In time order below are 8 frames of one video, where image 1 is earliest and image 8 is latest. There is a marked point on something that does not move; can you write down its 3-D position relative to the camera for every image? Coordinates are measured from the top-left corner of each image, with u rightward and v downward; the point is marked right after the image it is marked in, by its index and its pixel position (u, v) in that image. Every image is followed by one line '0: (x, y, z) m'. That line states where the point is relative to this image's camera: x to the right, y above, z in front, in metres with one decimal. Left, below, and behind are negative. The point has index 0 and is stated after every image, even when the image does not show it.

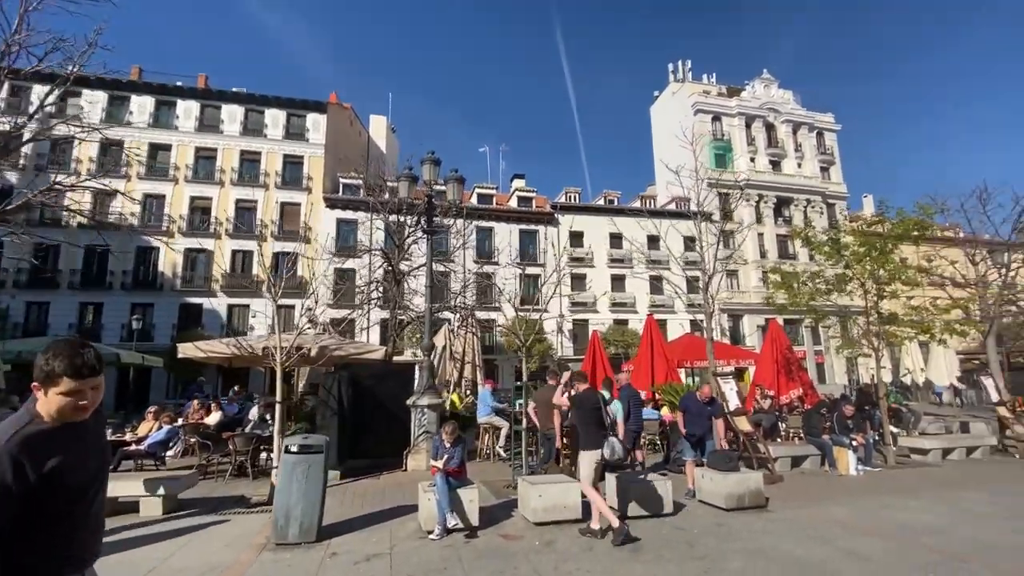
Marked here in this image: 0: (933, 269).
0: (+11.9, +0.5, +13.7) m
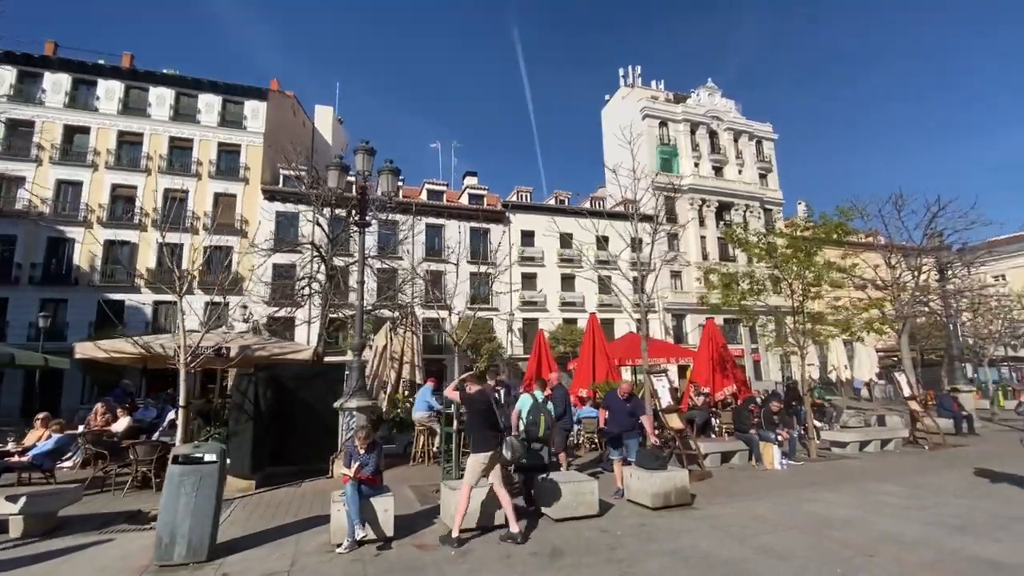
0: (+10.3, +0.5, +14.5) m
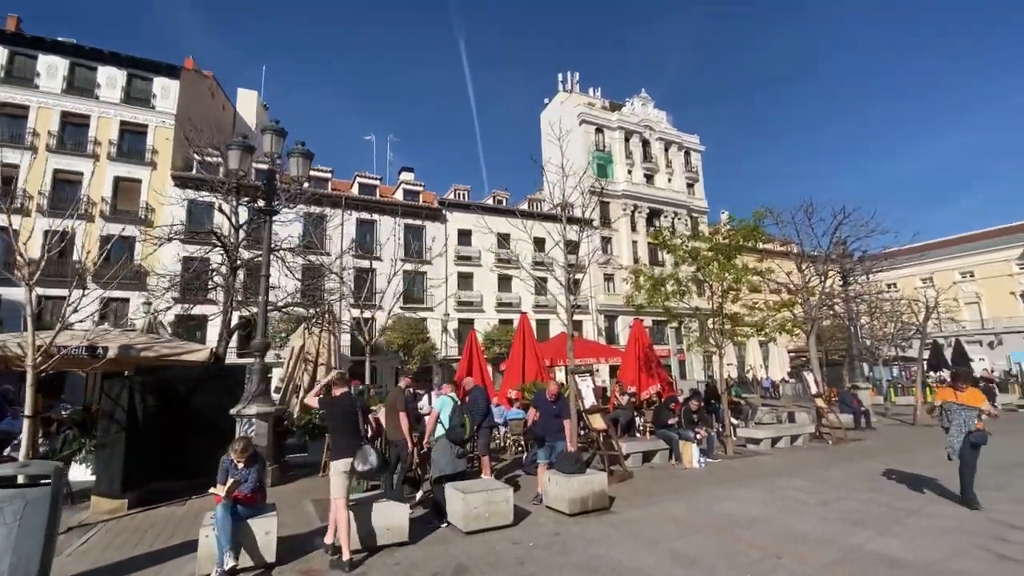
0: (+8.2, +0.4, +15.3) m
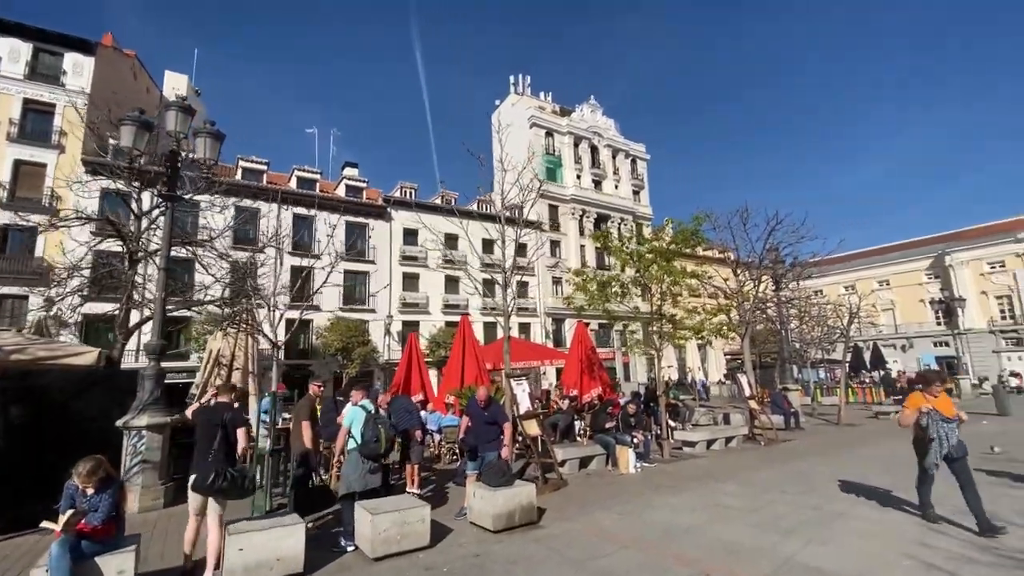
0: (+6.3, +0.2, +15.6) m
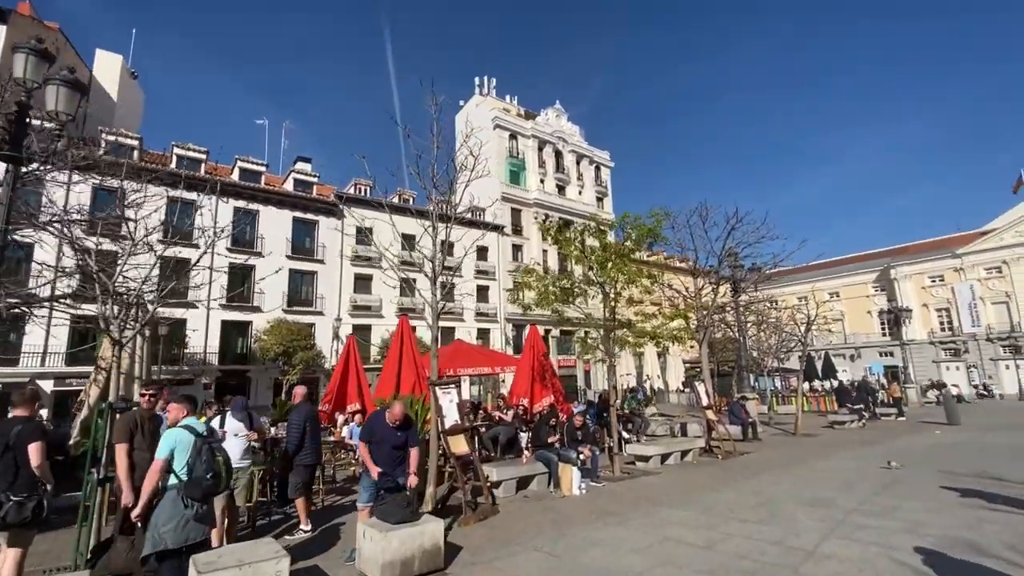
0: (+4.8, +0.1, +15.1) m
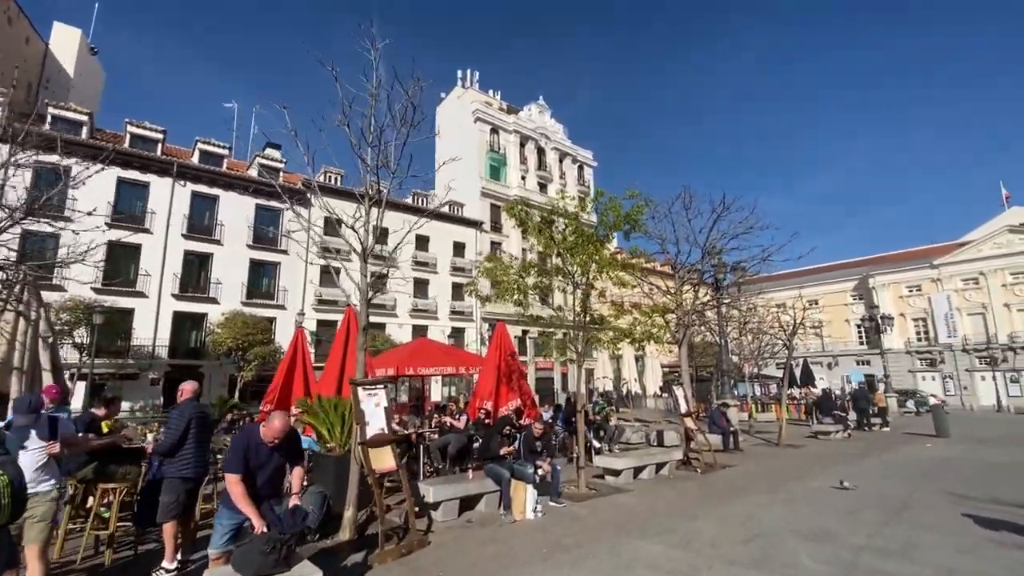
0: (+3.9, +0.1, +14.1) m
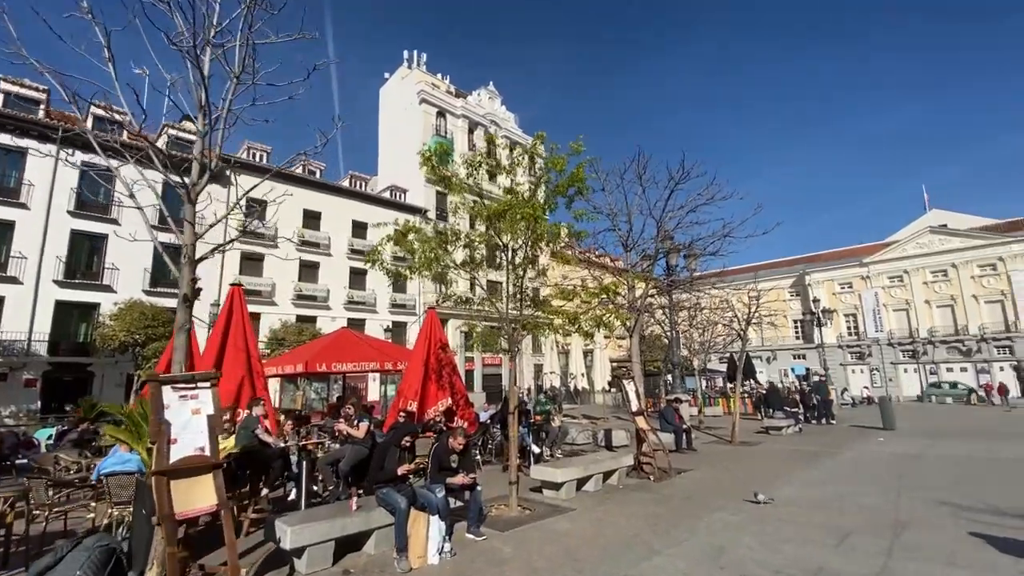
0: (+2.2, +0.5, +12.9) m
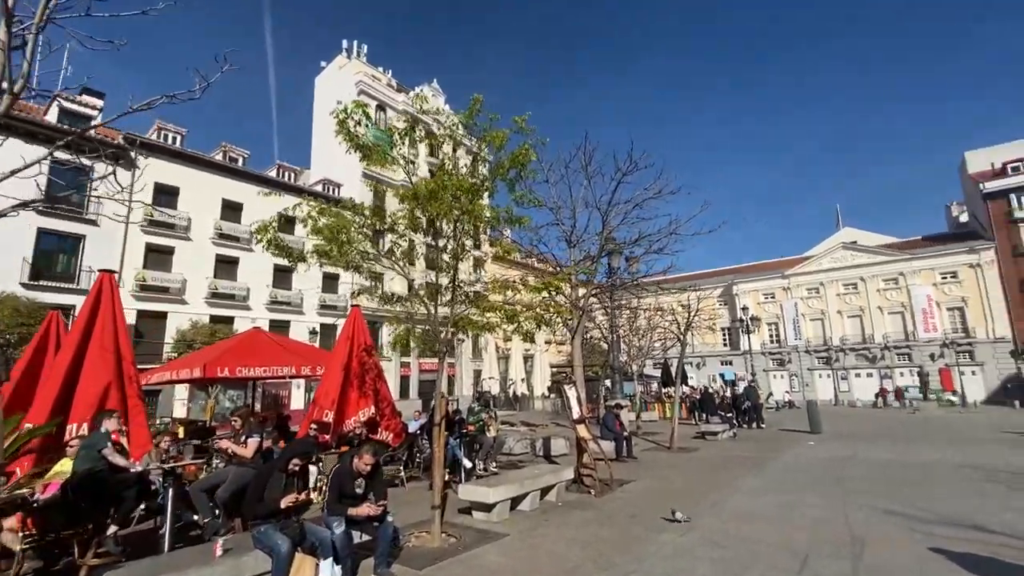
0: (+0.6, +0.5, +12.3) m
